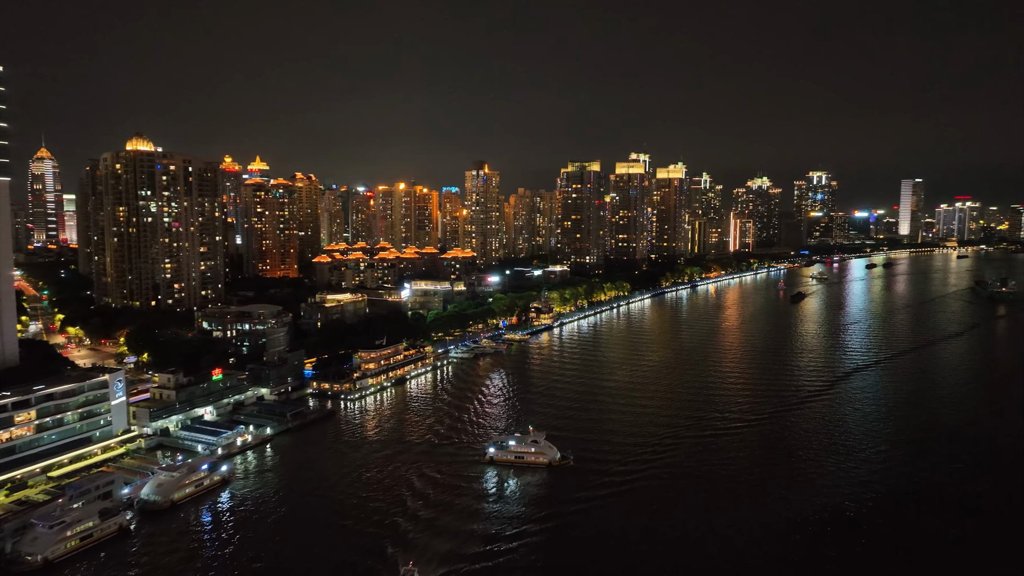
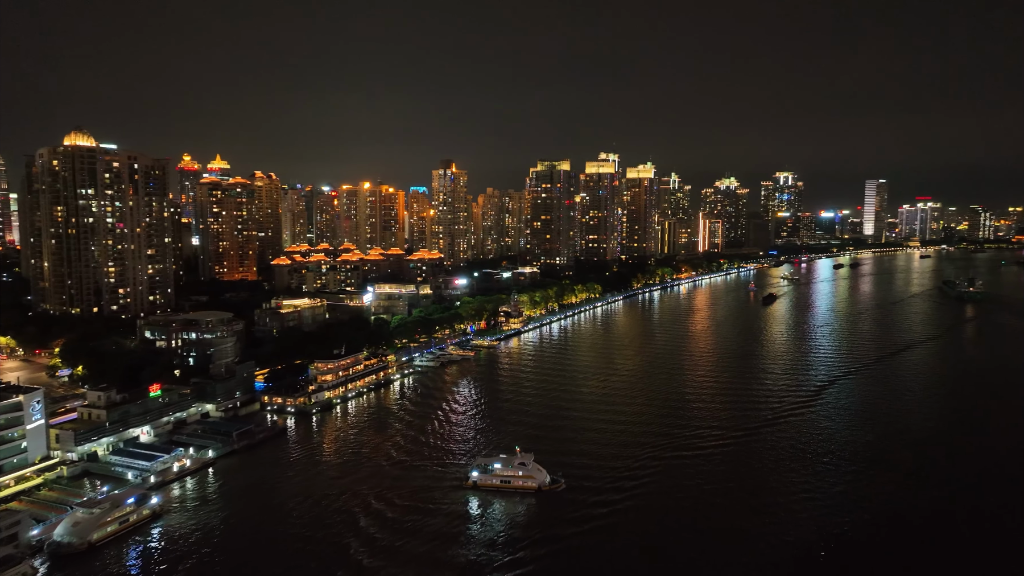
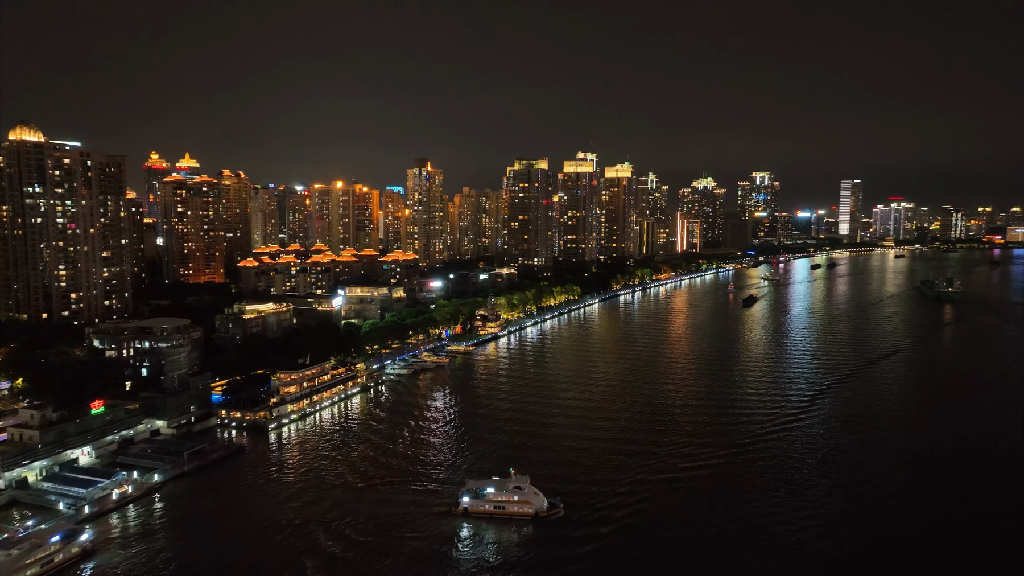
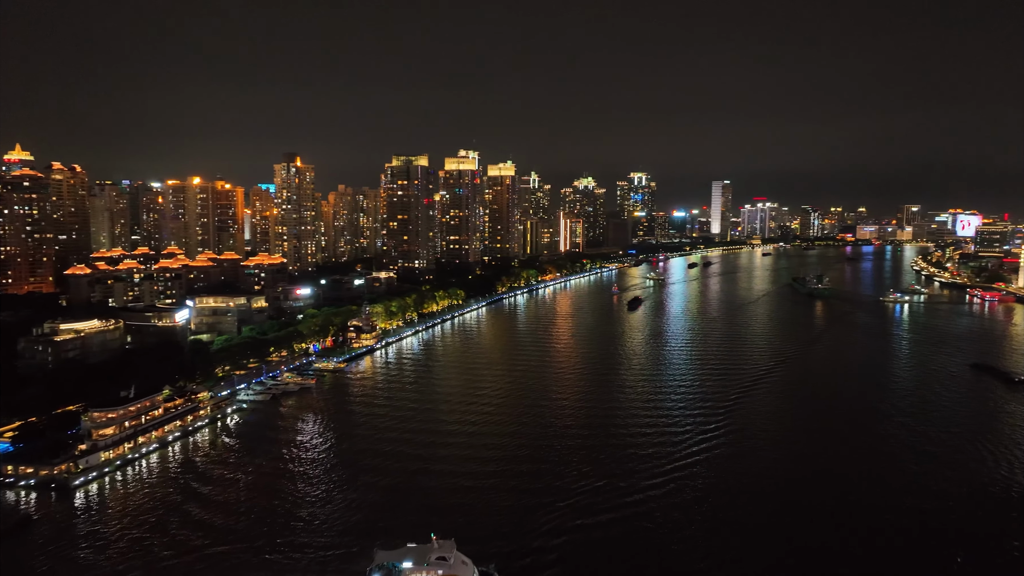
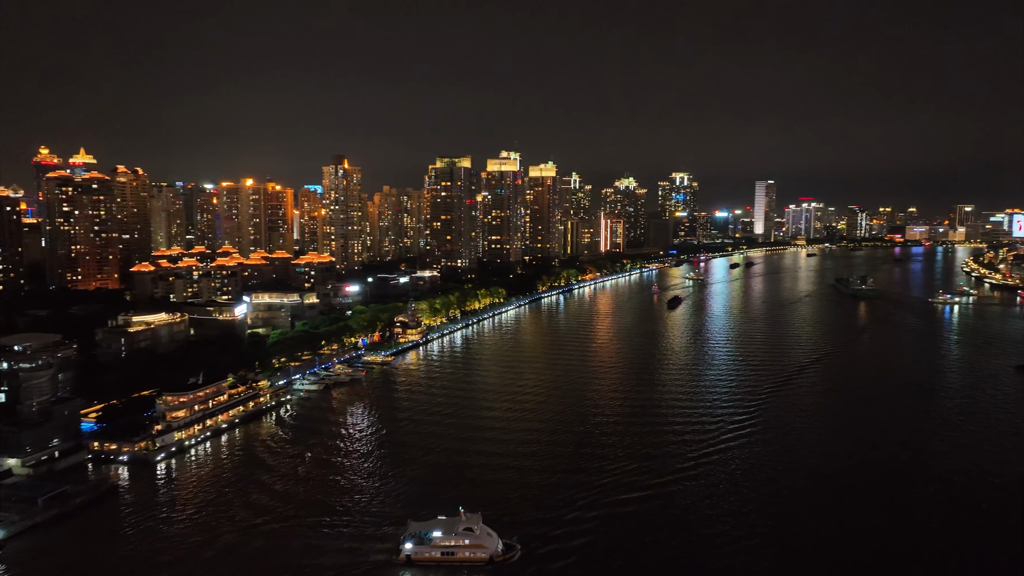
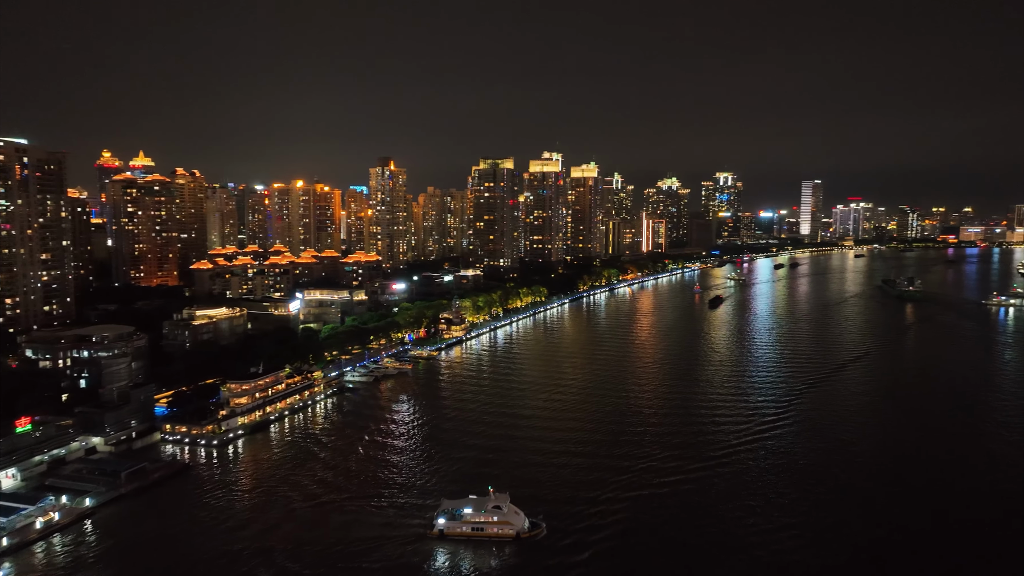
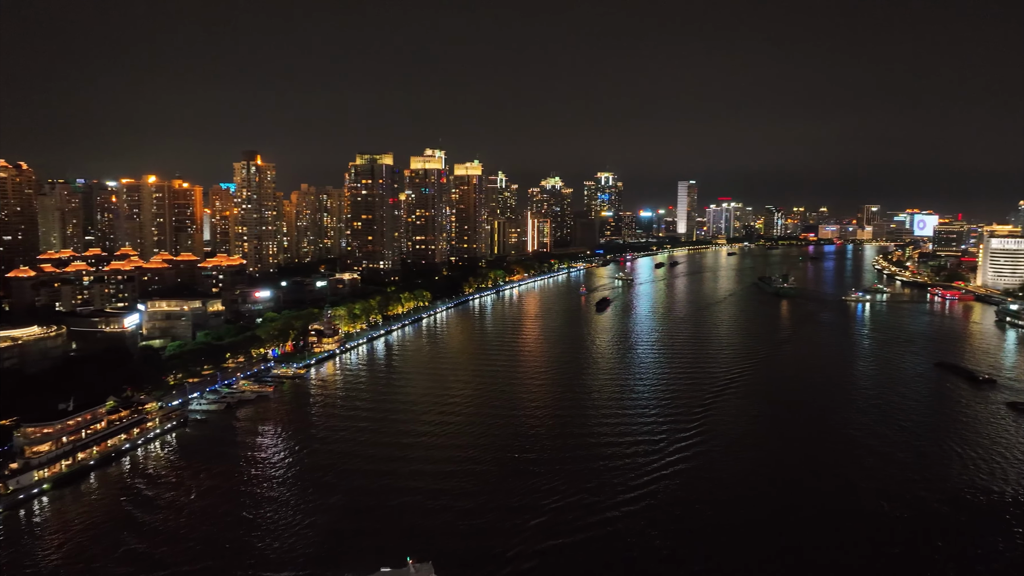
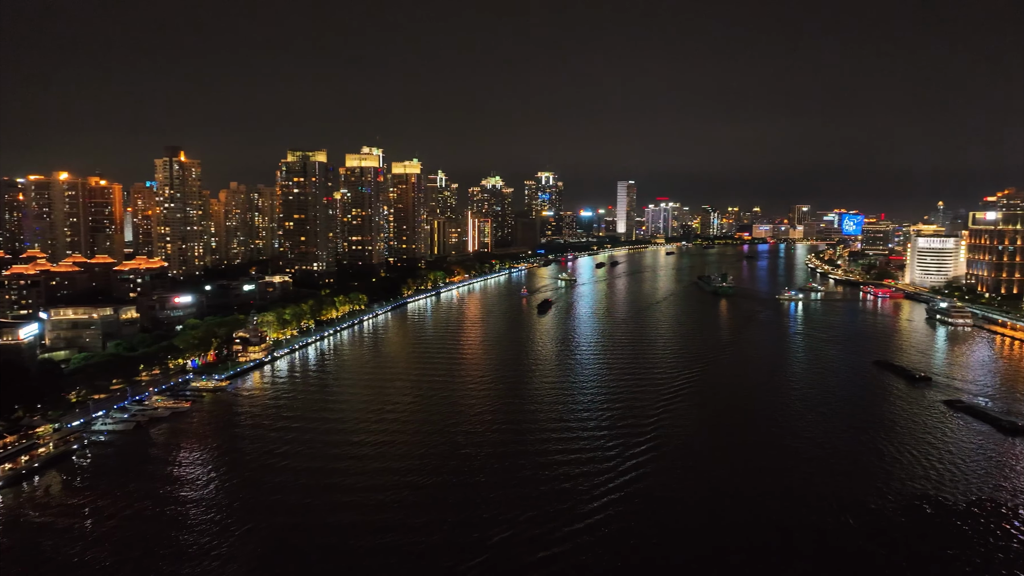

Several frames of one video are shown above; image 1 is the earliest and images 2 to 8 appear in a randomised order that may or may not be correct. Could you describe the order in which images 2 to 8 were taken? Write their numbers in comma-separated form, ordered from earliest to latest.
2, 3, 6, 5, 4, 7, 8
